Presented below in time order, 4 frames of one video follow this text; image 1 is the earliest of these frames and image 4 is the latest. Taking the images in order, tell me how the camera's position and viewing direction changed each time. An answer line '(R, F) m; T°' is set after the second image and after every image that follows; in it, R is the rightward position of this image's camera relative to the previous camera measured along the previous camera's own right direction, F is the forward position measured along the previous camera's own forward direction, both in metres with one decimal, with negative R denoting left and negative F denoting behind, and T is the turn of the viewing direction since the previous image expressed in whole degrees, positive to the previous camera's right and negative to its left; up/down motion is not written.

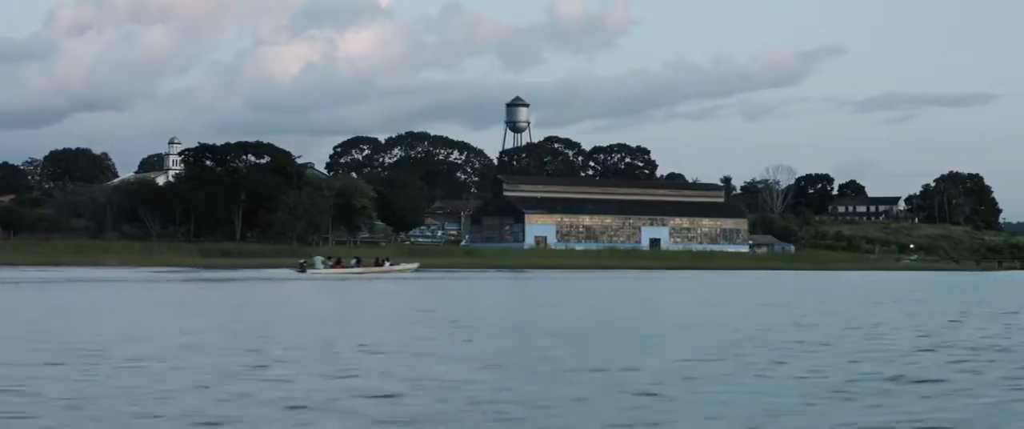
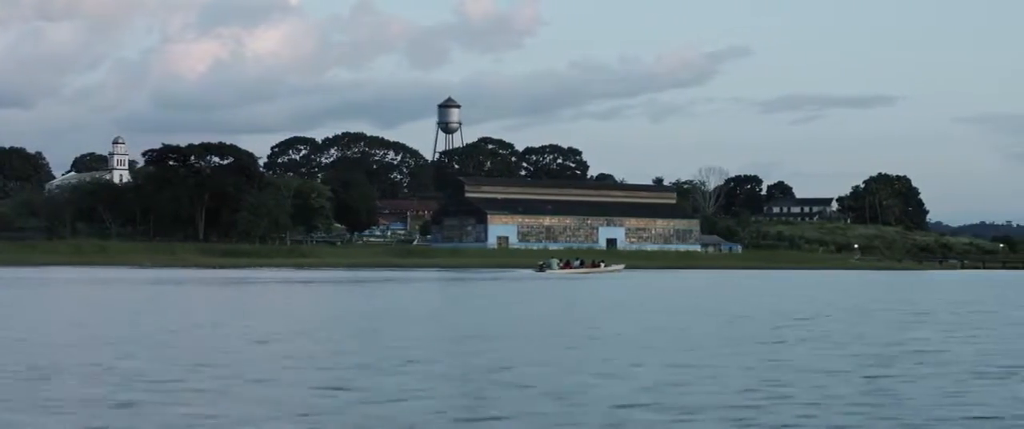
(-1.4, -0.7) m; +3°
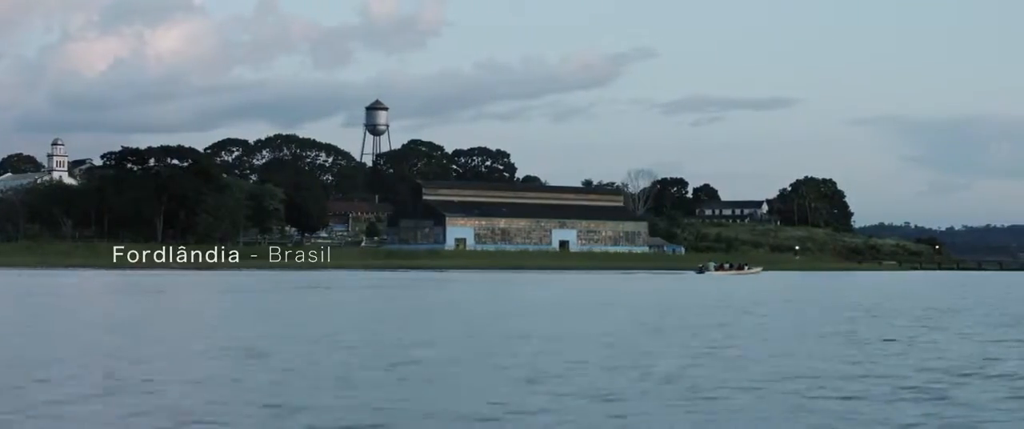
(-1.3, -0.9) m; +4°
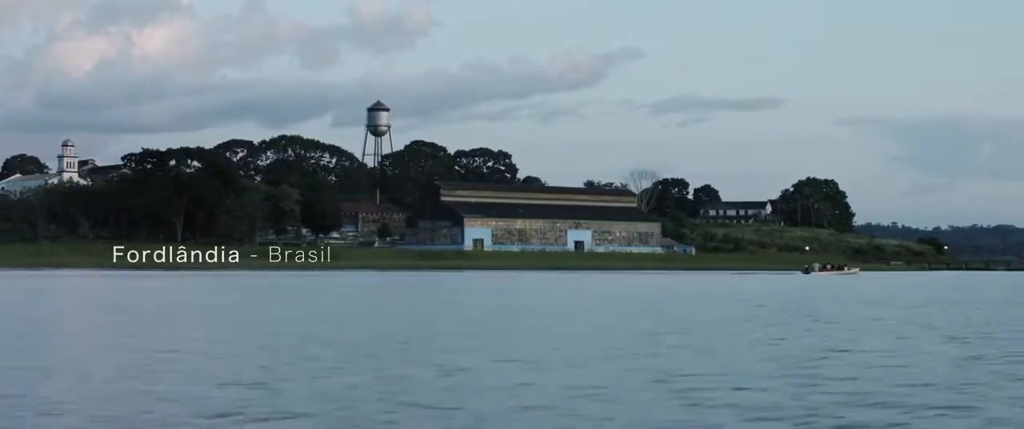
(-0.8, -0.4) m; 0°
